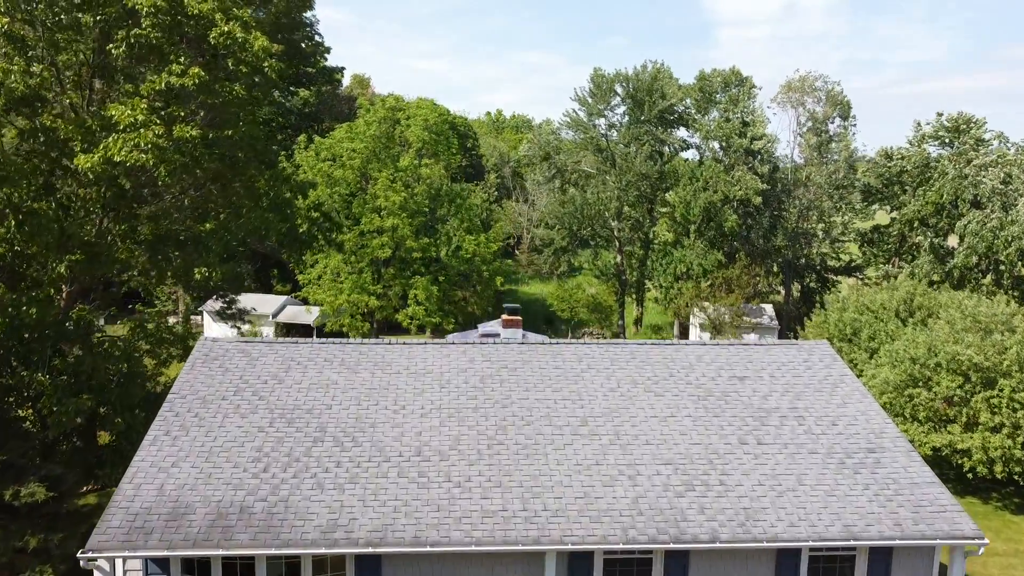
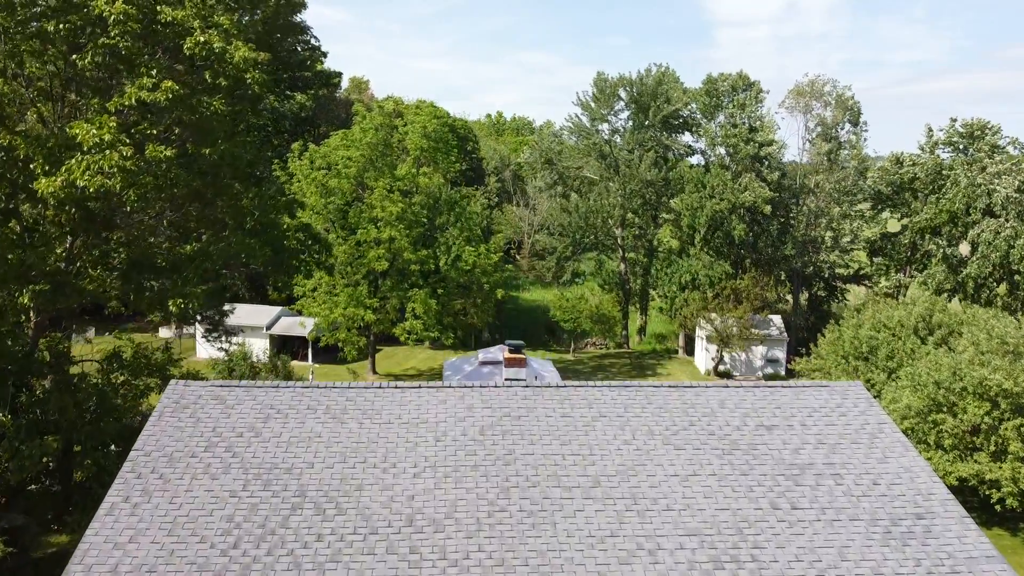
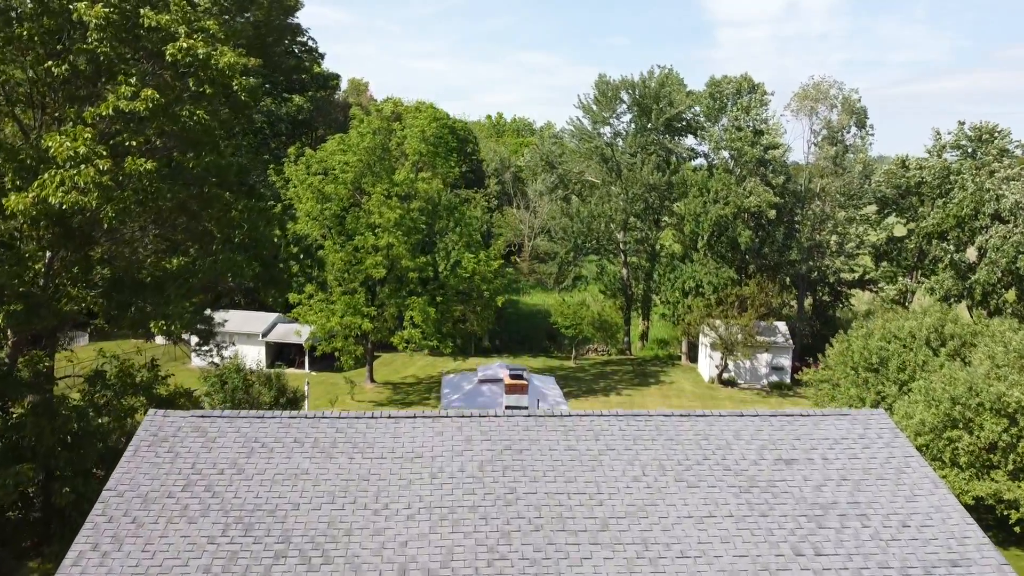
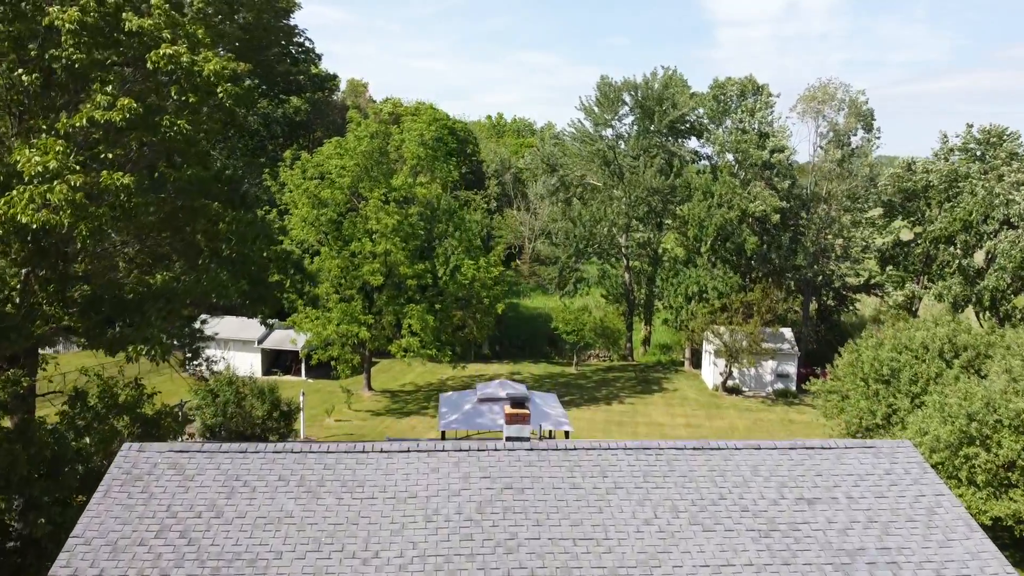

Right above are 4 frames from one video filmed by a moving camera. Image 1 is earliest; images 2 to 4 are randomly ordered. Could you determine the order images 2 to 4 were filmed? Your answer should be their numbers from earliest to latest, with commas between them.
2, 3, 4
